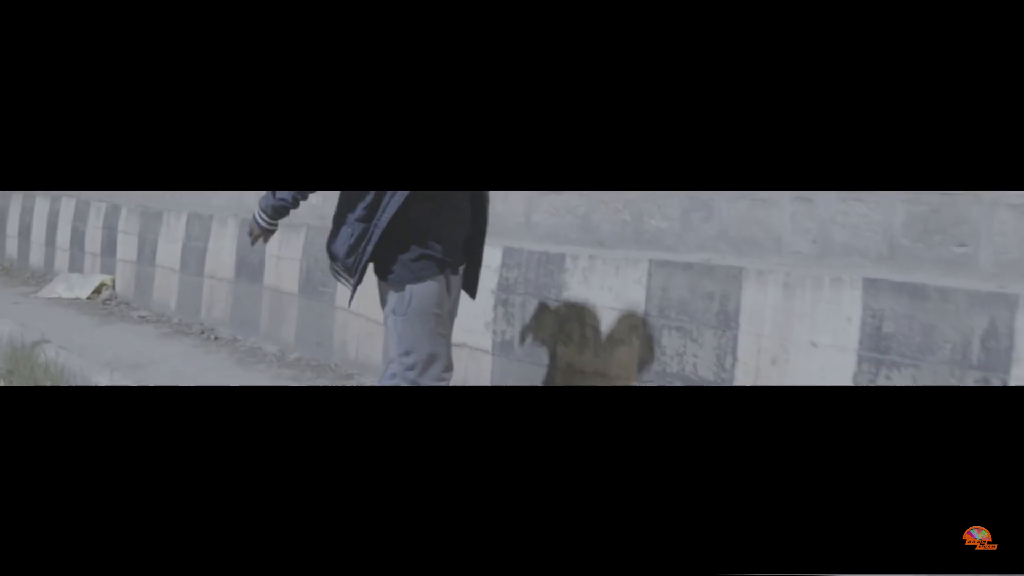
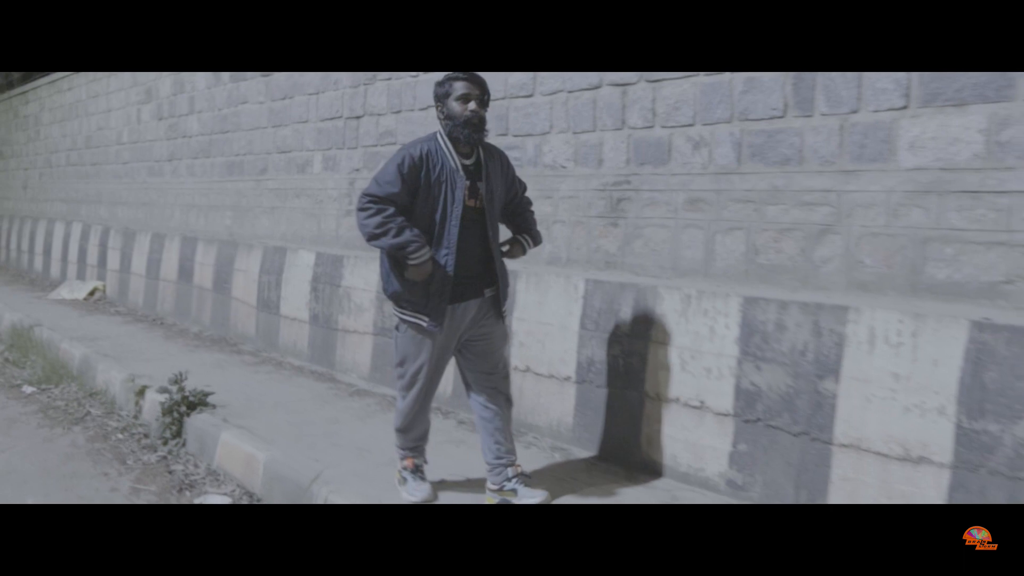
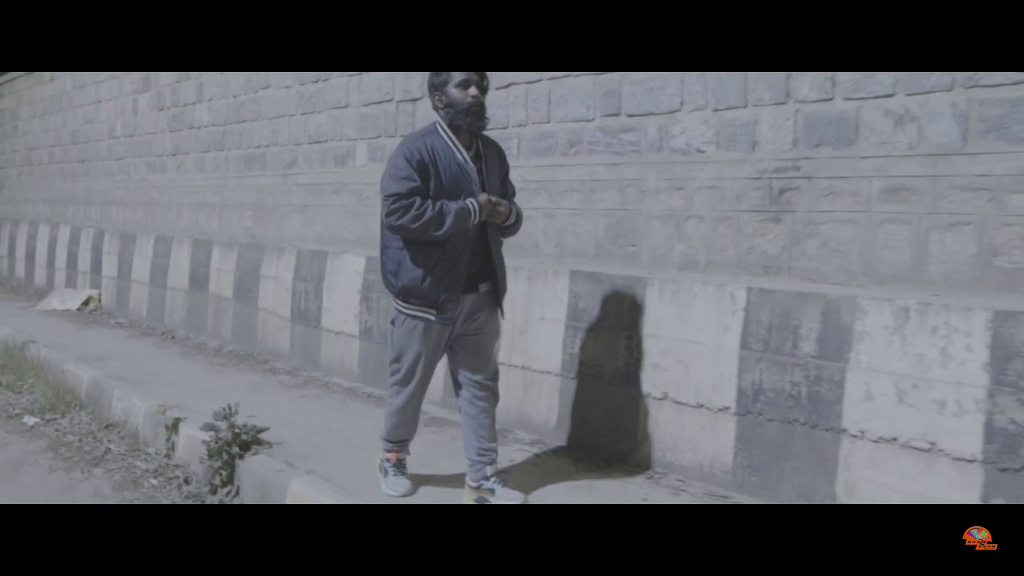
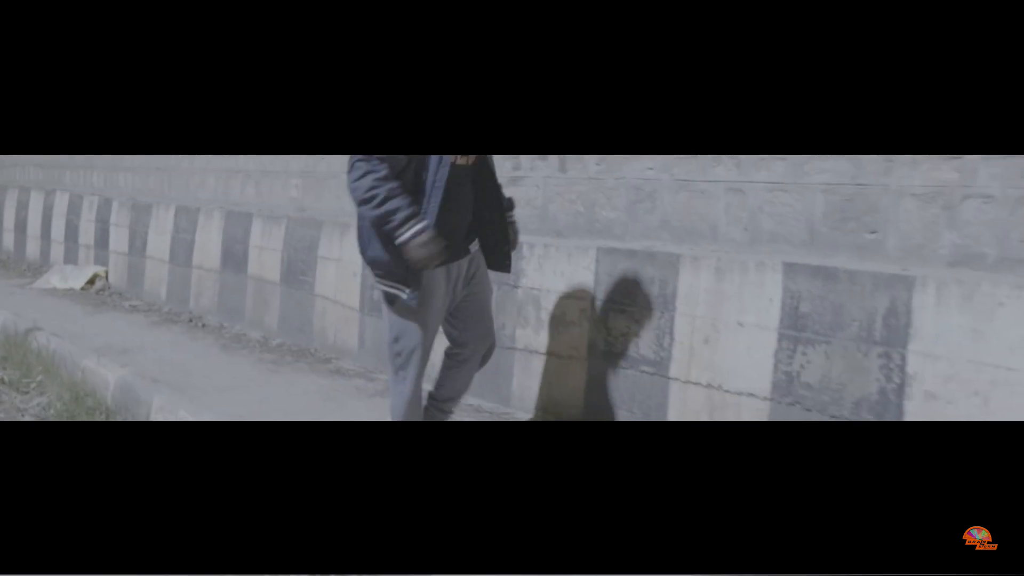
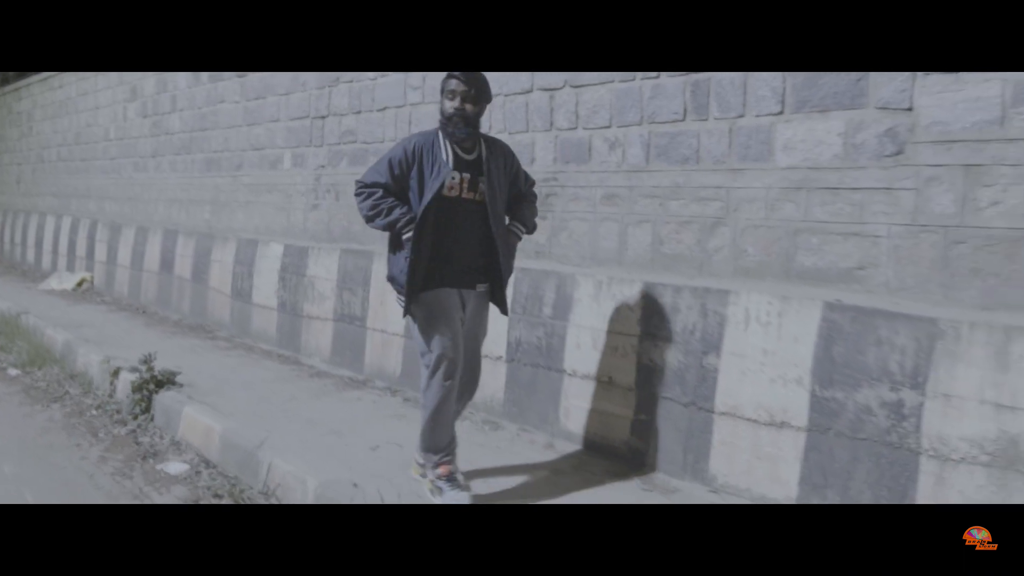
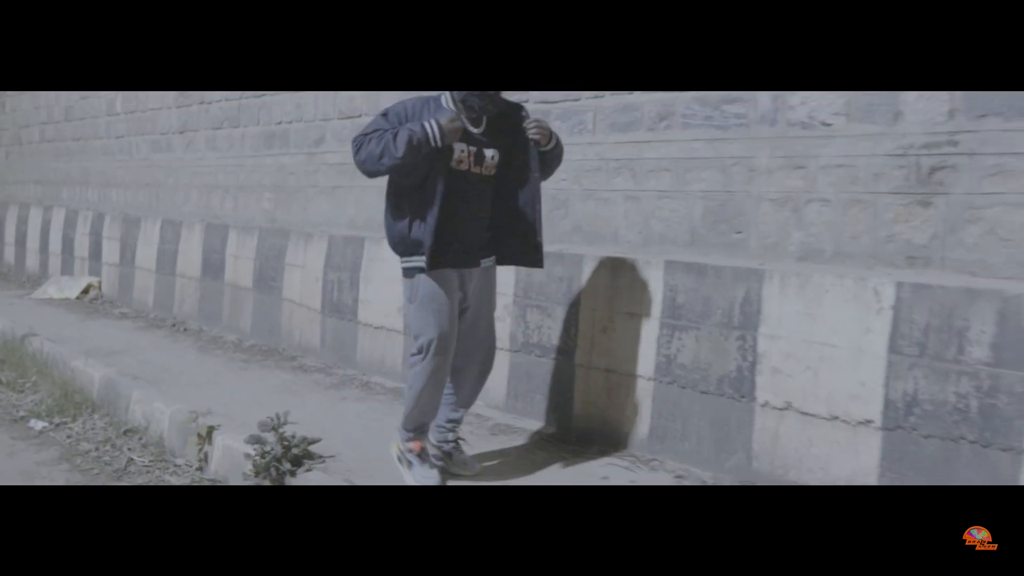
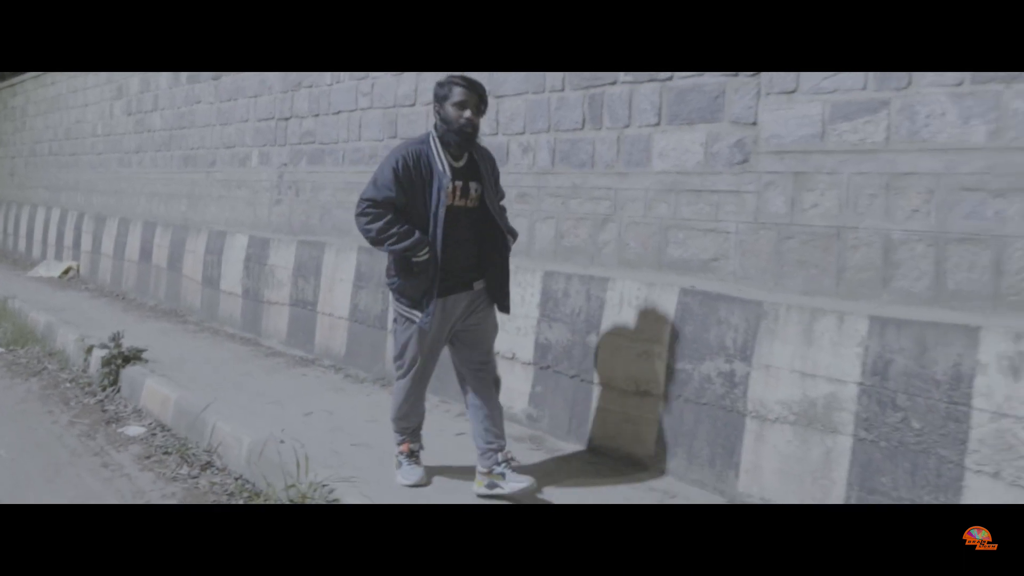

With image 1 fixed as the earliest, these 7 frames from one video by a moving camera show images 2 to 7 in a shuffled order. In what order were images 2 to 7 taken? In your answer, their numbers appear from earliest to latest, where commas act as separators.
4, 6, 3, 2, 5, 7
